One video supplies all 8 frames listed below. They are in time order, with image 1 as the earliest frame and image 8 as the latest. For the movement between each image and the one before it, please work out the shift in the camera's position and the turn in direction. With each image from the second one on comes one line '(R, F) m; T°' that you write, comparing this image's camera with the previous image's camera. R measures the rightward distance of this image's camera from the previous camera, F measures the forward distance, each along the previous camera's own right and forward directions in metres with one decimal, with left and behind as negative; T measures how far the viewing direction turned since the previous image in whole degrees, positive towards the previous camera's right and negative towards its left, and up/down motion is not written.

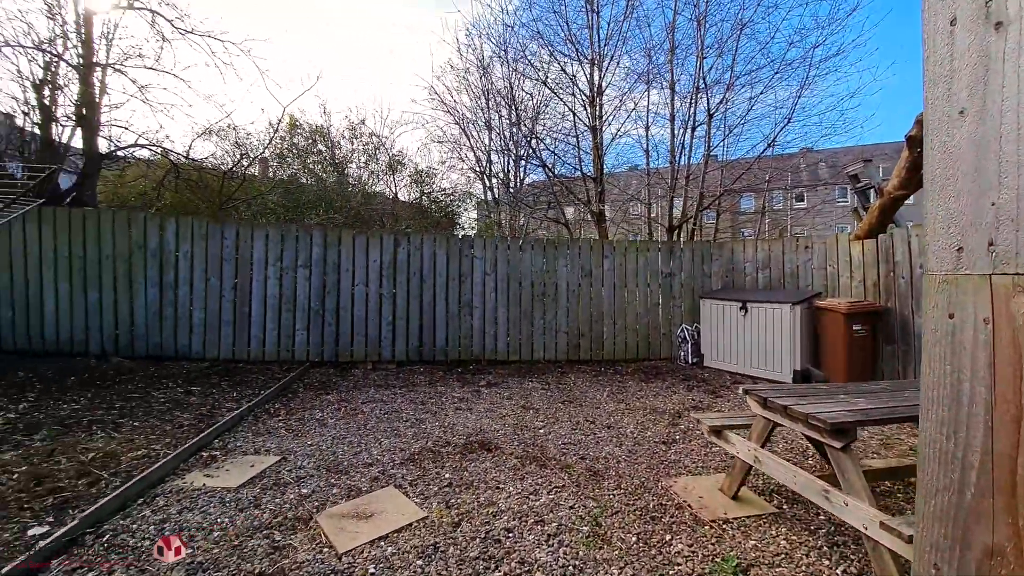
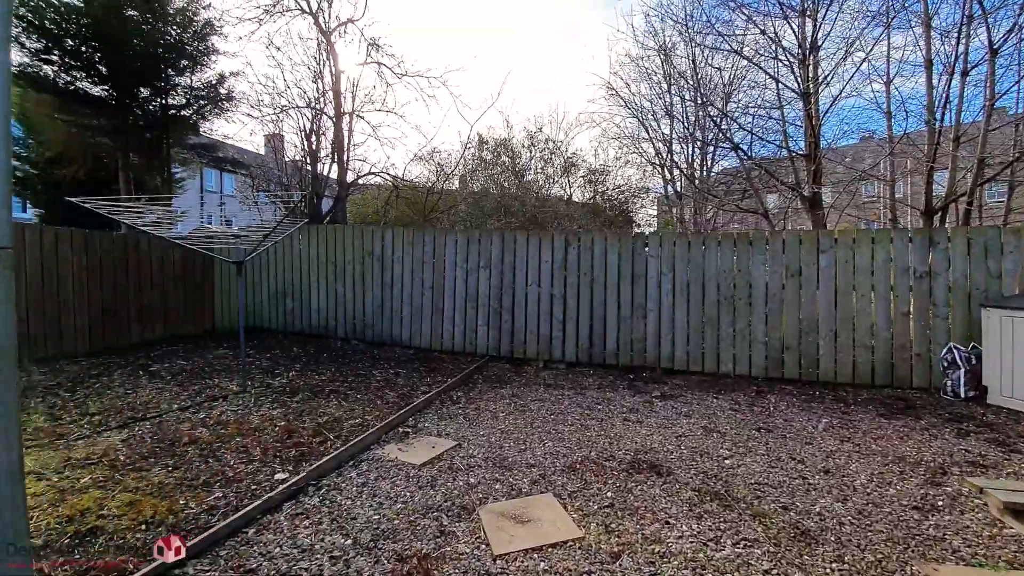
(0.0, +0.2) m; -24°
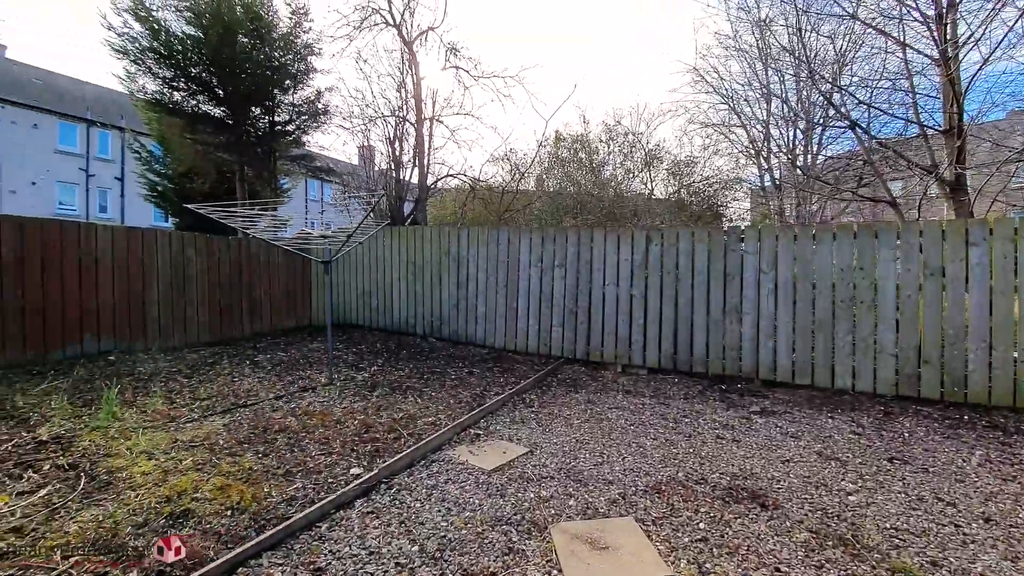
(0.0, +0.2) m; -10°
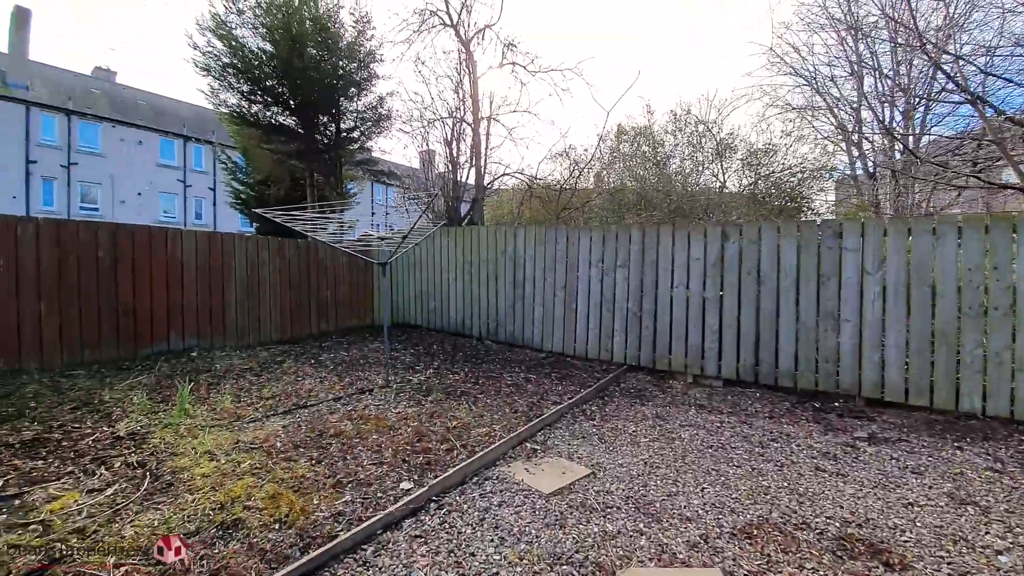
(0.0, +0.2) m; -8°
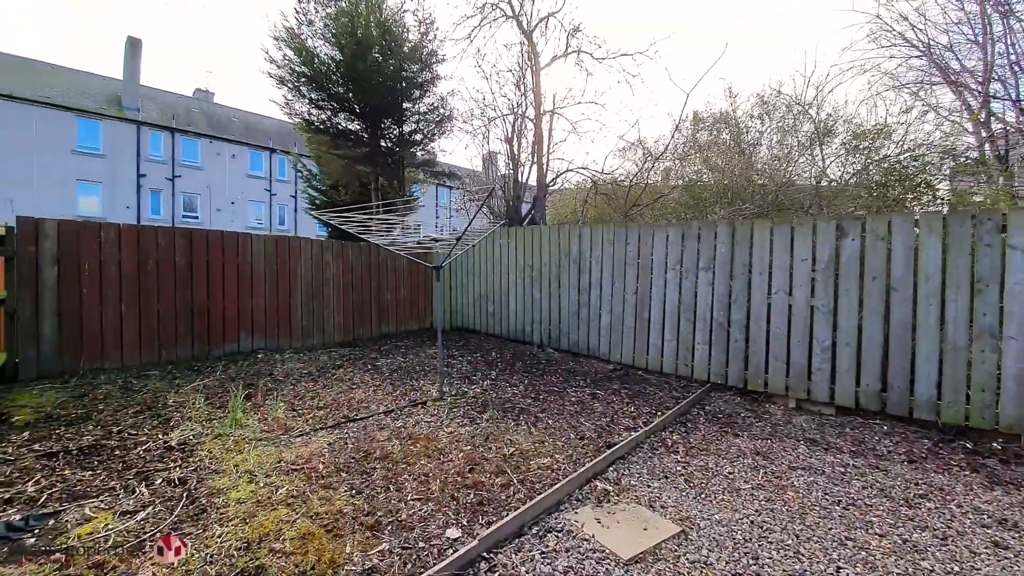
(0.0, +0.4) m; -8°
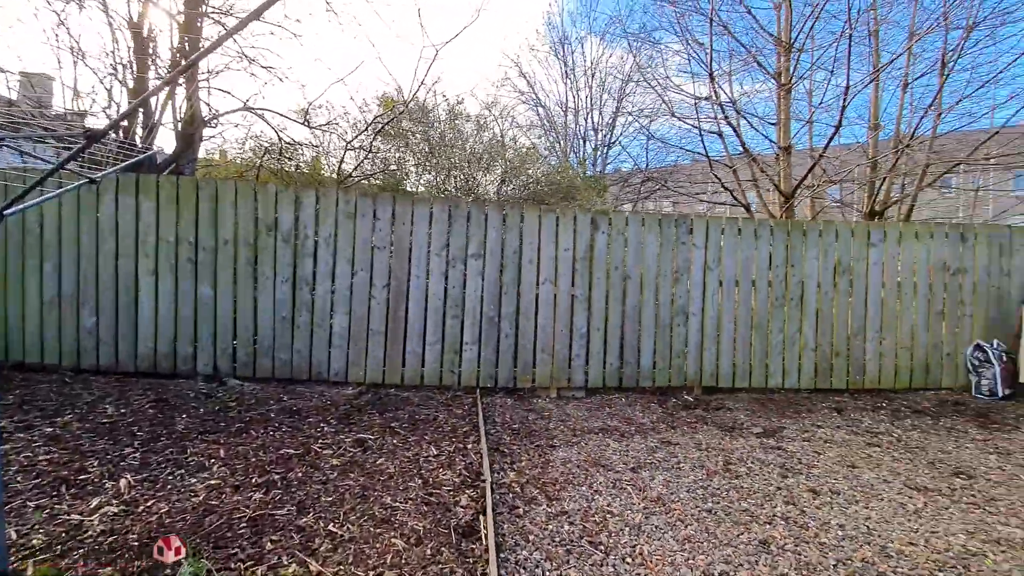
(-0.4, +1.6) m; +47°
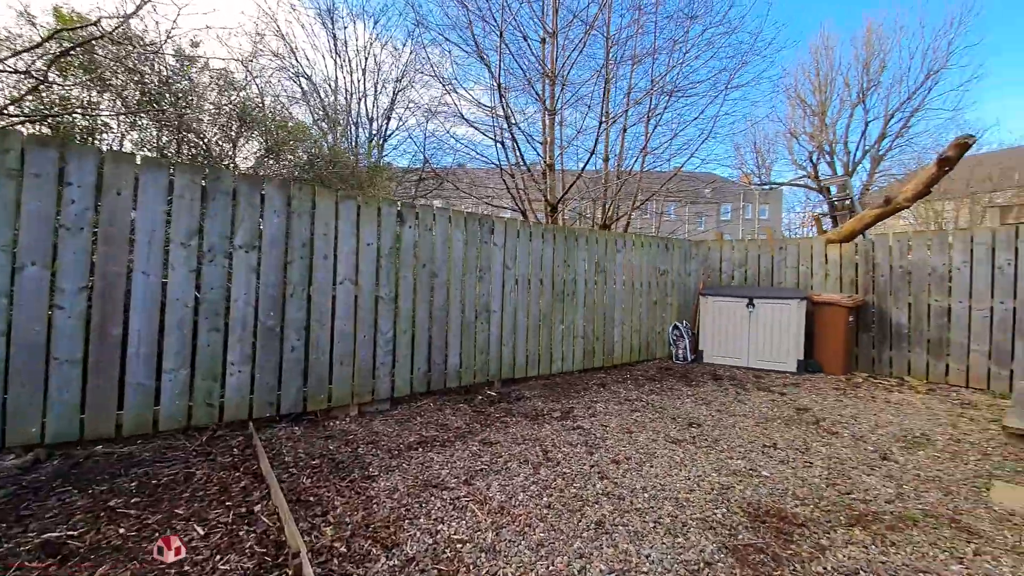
(-0.2, +0.4) m; +31°
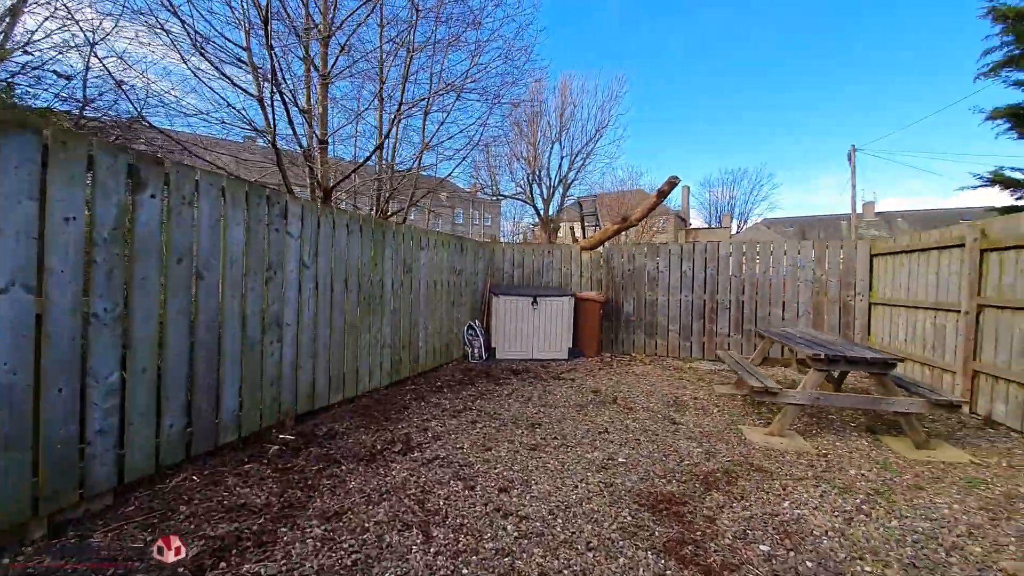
(-0.7, +0.7) m; +36°
